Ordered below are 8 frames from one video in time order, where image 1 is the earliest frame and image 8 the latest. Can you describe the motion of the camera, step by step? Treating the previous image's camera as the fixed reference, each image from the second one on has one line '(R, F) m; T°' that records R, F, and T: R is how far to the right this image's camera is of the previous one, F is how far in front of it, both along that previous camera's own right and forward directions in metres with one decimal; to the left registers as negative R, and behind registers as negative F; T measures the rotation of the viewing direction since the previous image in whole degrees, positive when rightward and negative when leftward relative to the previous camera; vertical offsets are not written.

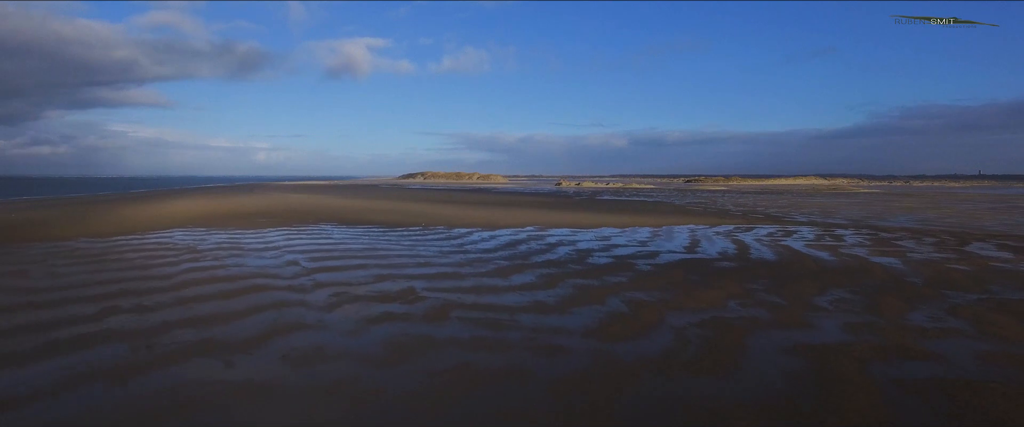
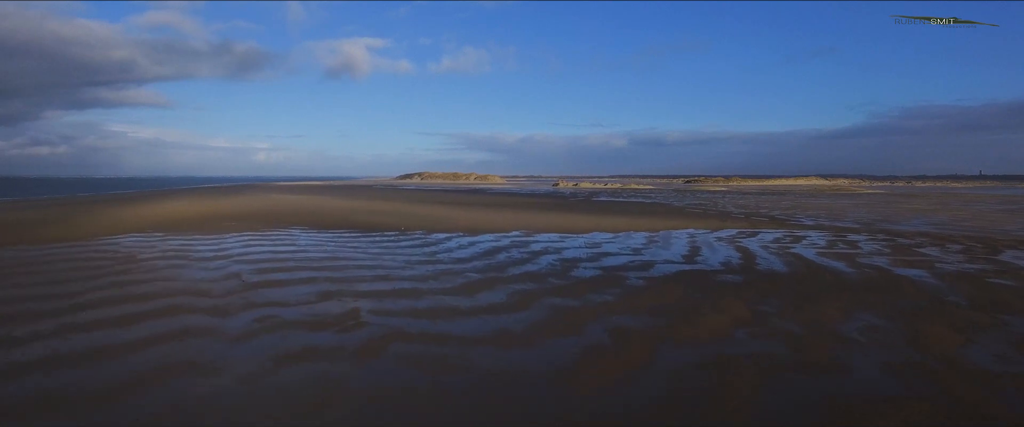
(+0.3, +1.0) m; 0°
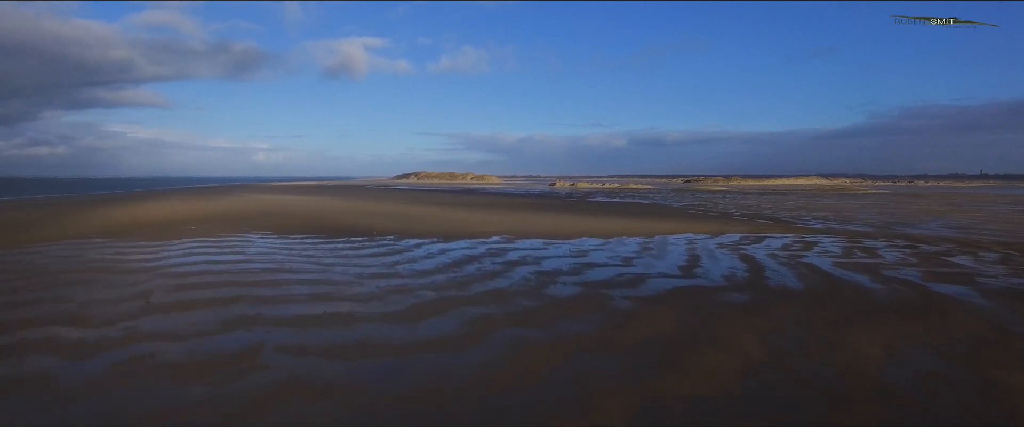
(+0.4, +1.1) m; 0°
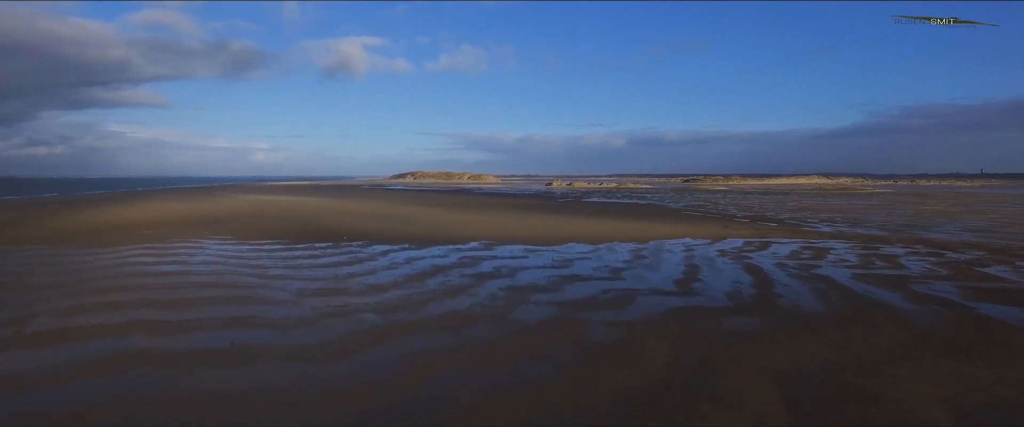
(+0.4, +1.0) m; 0°
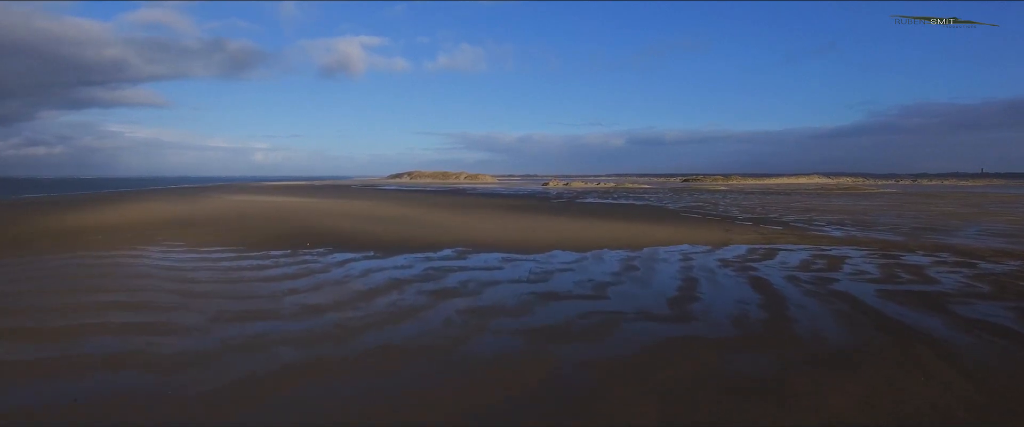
(+0.4, +1.0) m; 0°
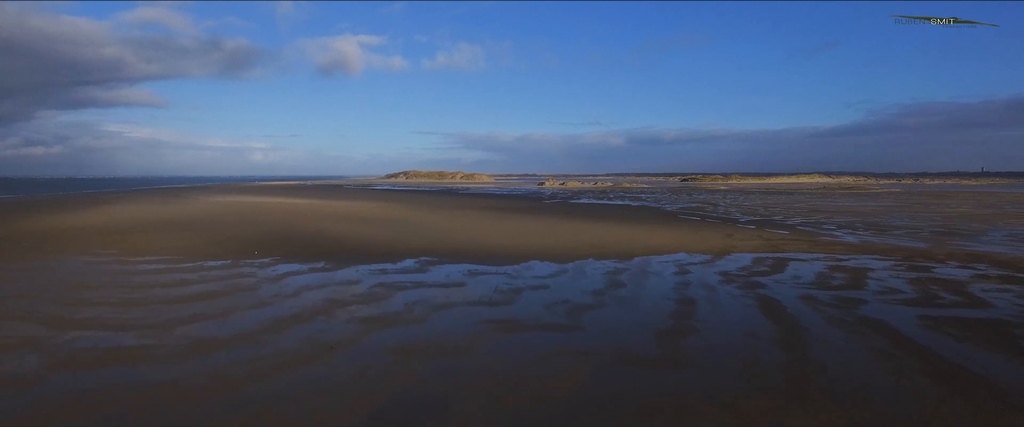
(+0.4, +1.1) m; 0°
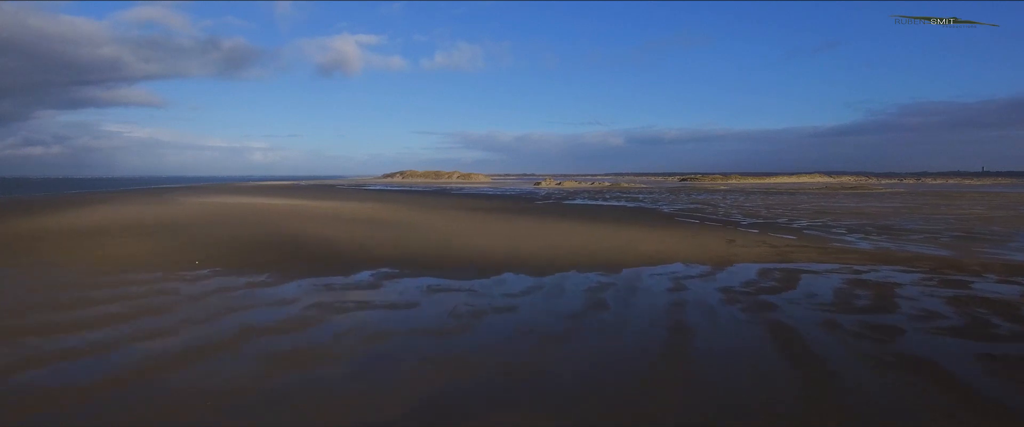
(+0.4, +1.0) m; 0°
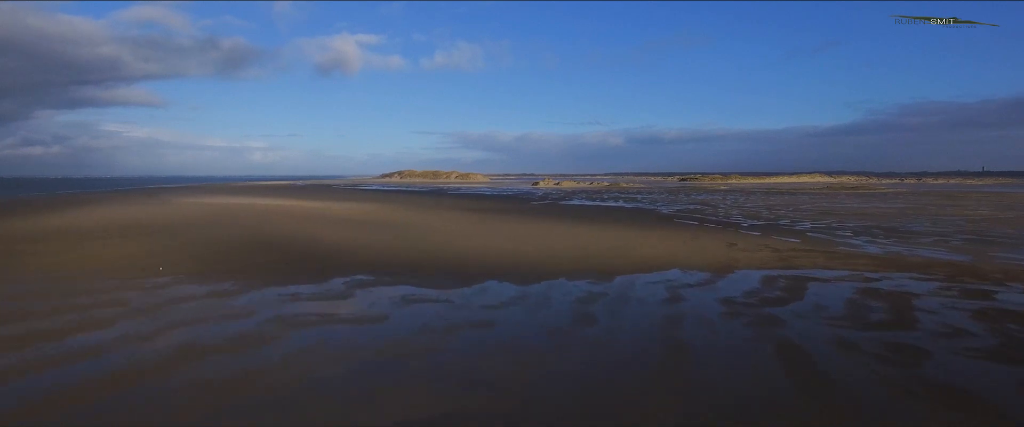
(+0.2, +0.5) m; 0°
